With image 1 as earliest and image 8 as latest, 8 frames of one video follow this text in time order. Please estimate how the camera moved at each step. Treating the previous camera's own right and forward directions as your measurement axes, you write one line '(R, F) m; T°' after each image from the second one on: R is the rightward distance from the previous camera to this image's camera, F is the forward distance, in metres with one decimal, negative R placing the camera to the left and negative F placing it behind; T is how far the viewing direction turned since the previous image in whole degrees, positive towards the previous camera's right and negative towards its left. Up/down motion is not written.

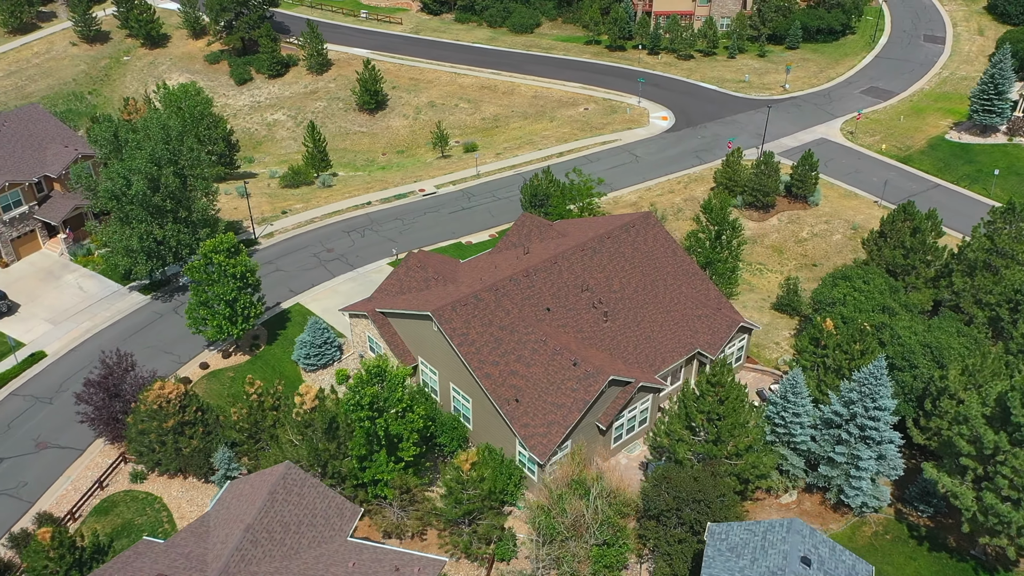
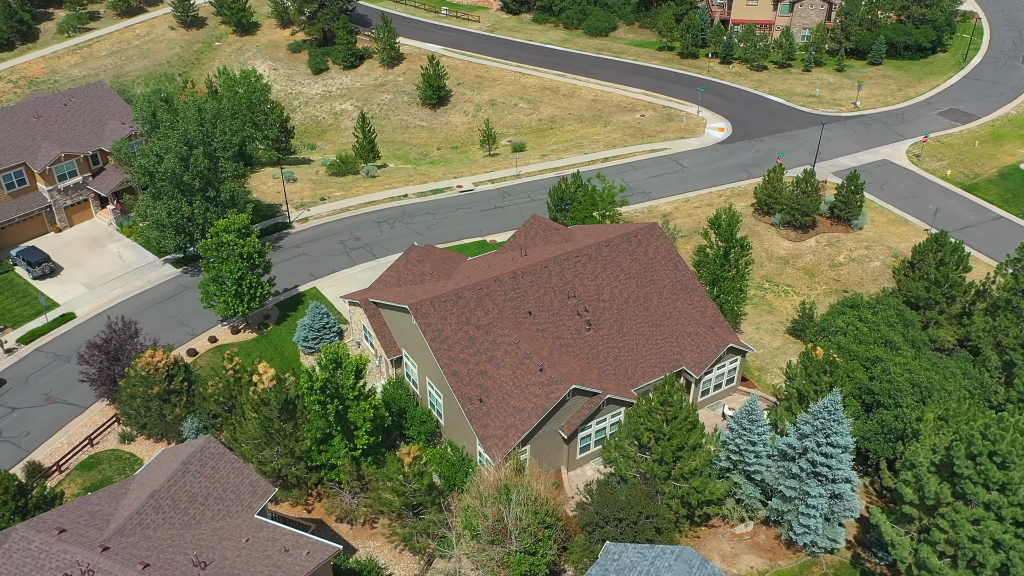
(+4.9, +0.3) m; -7°
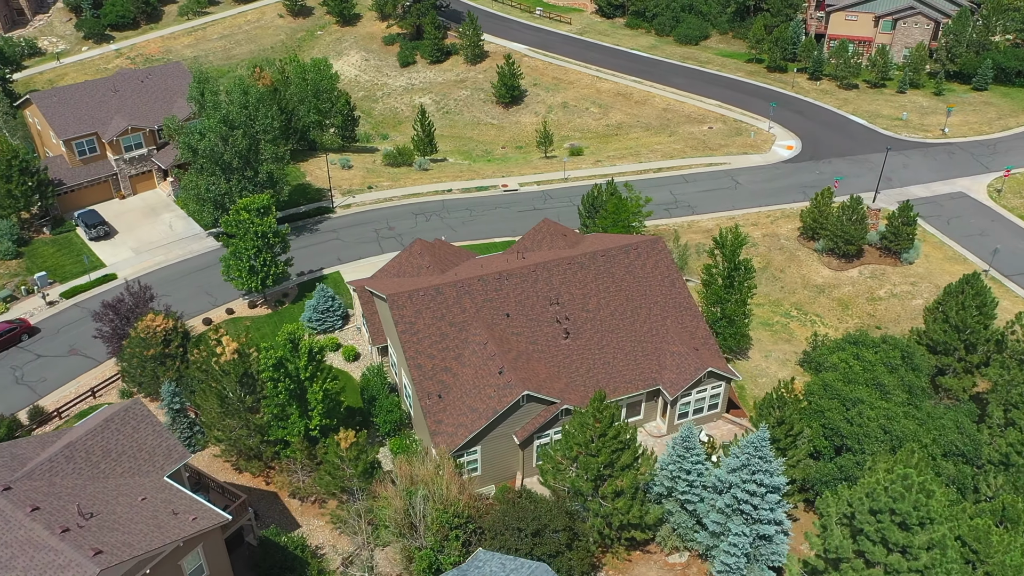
(+5.8, +0.4) m; -8°
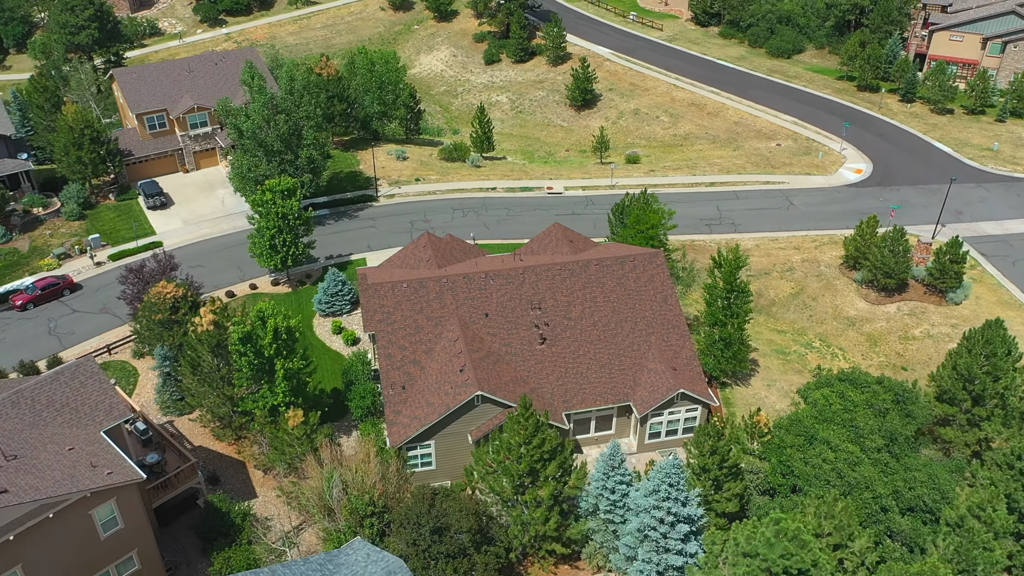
(+5.7, +0.4) m; -8°
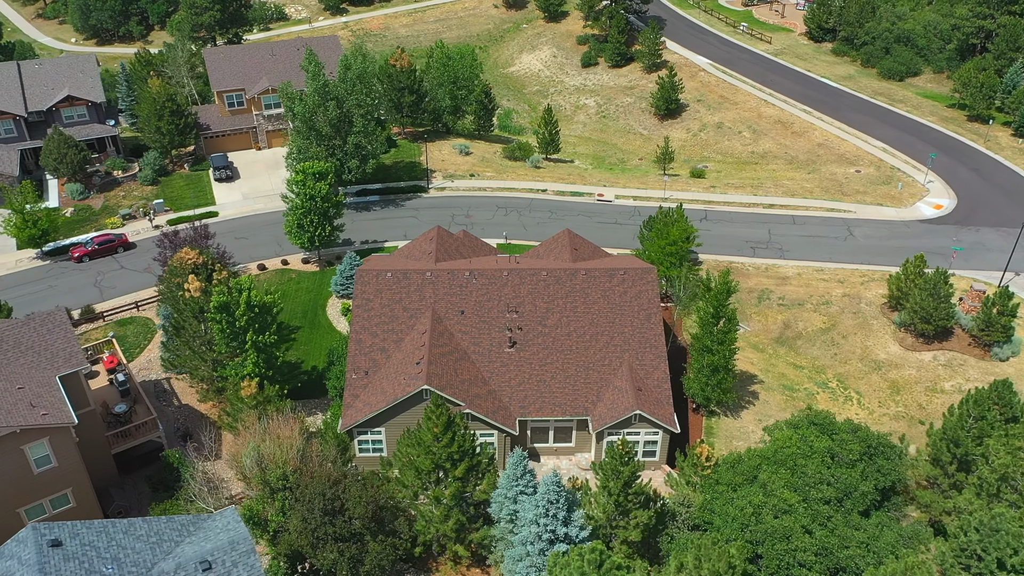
(+6.6, +0.6) m; -9°
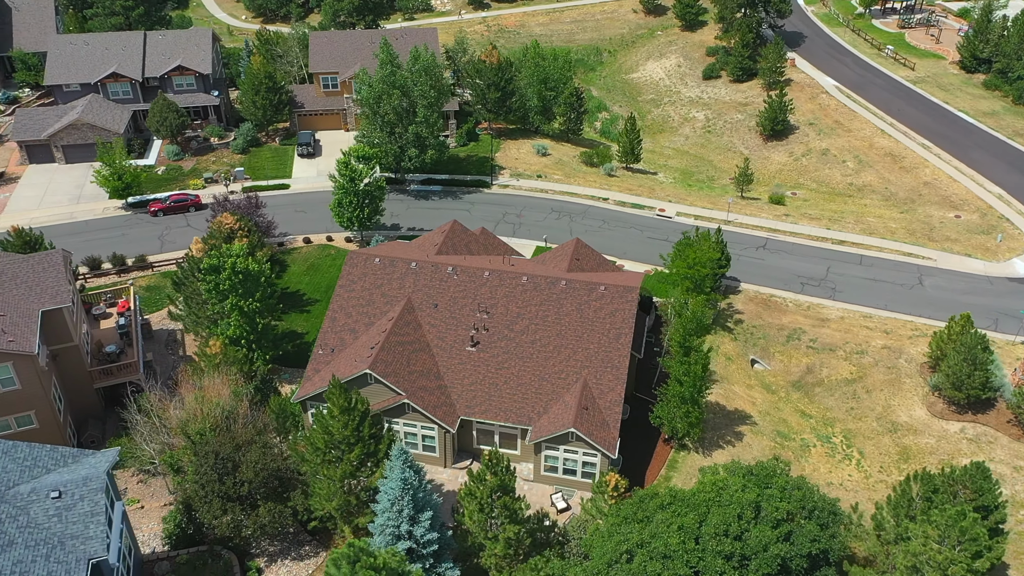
(+8.1, +0.9) m; -12°
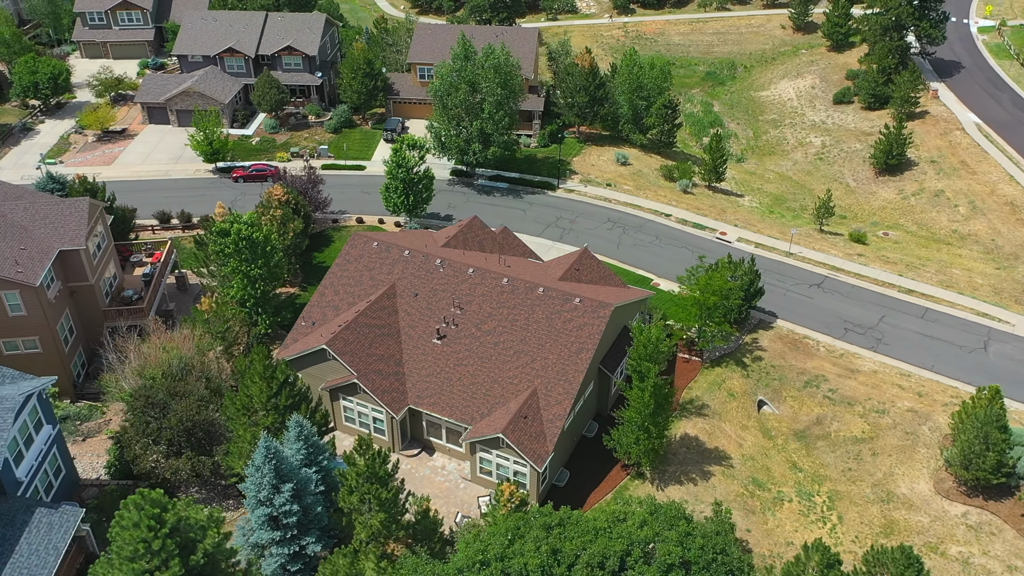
(+8.2, +0.9) m; -12°
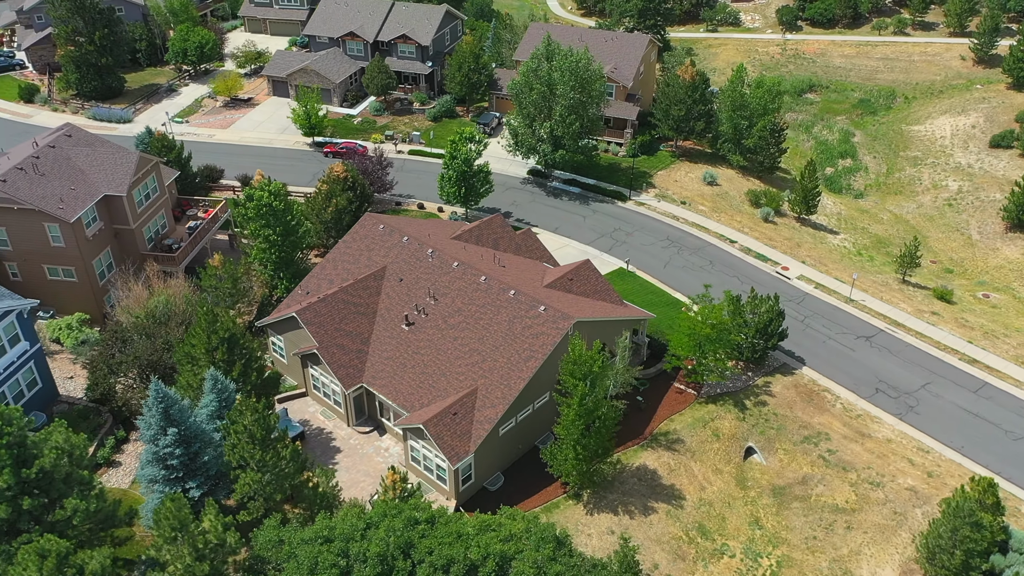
(+9.0, +1.1) m; -13°
